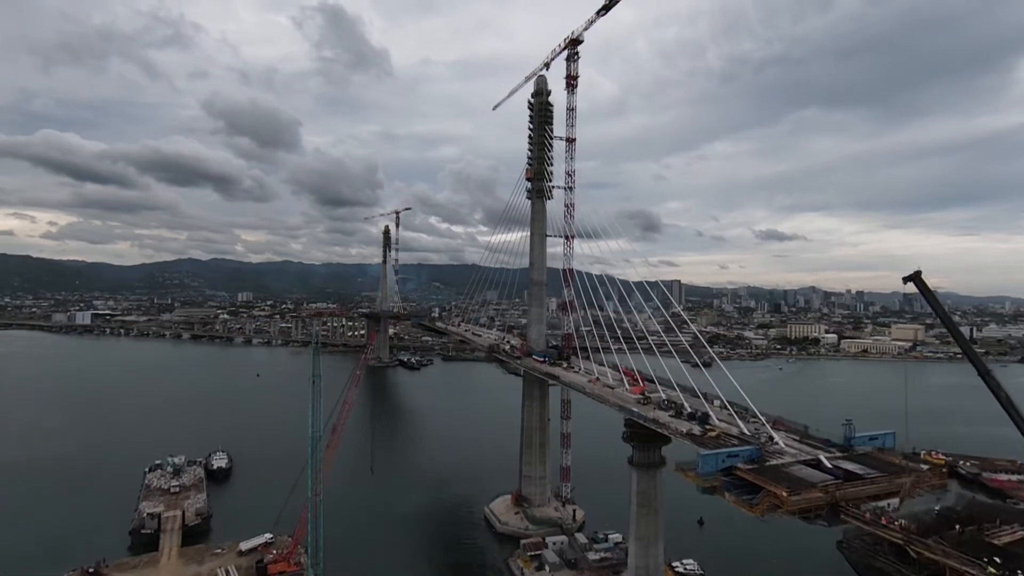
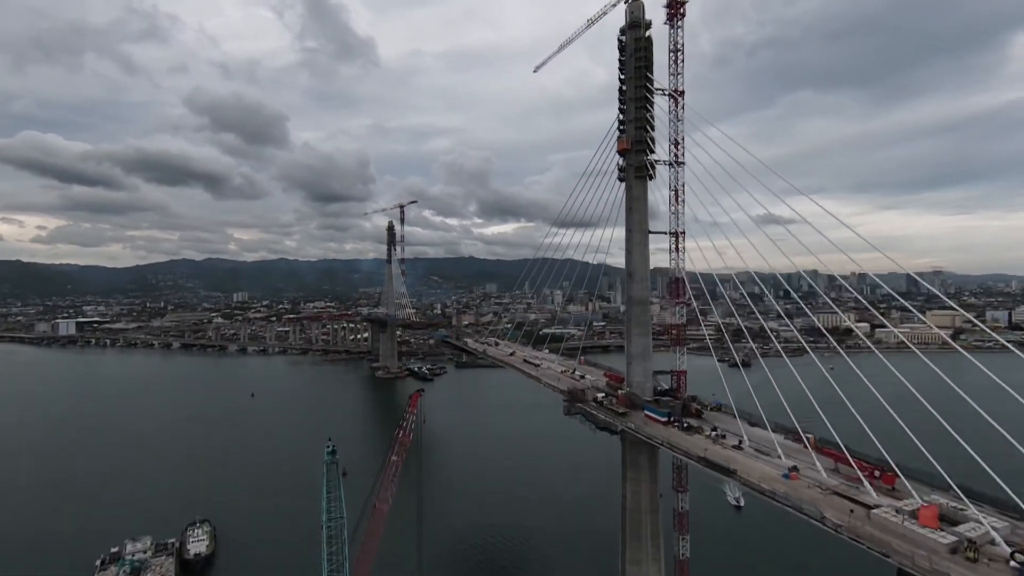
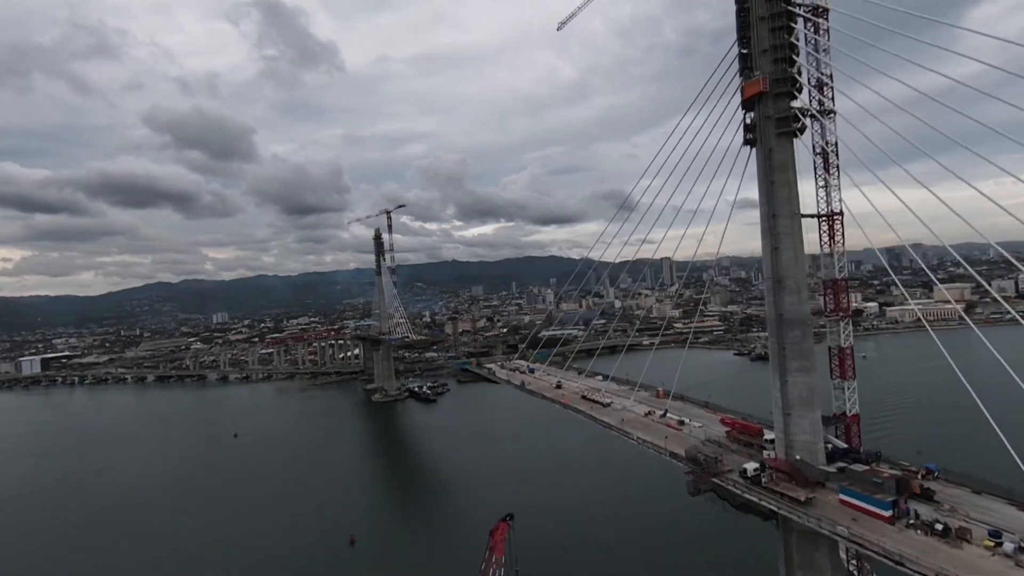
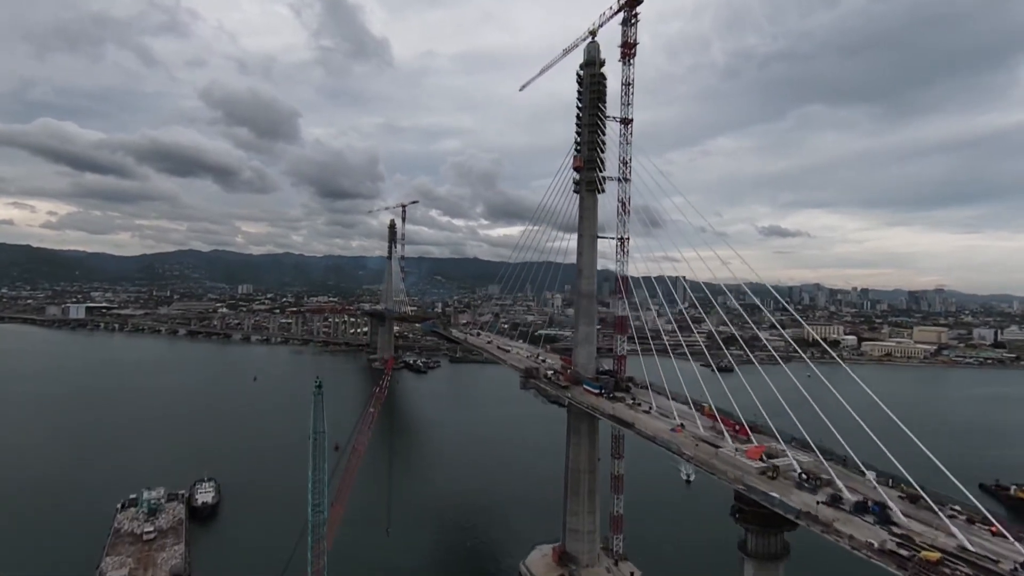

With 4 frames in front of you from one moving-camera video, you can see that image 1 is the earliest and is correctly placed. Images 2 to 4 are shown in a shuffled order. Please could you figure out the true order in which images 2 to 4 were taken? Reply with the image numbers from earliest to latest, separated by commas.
4, 2, 3
